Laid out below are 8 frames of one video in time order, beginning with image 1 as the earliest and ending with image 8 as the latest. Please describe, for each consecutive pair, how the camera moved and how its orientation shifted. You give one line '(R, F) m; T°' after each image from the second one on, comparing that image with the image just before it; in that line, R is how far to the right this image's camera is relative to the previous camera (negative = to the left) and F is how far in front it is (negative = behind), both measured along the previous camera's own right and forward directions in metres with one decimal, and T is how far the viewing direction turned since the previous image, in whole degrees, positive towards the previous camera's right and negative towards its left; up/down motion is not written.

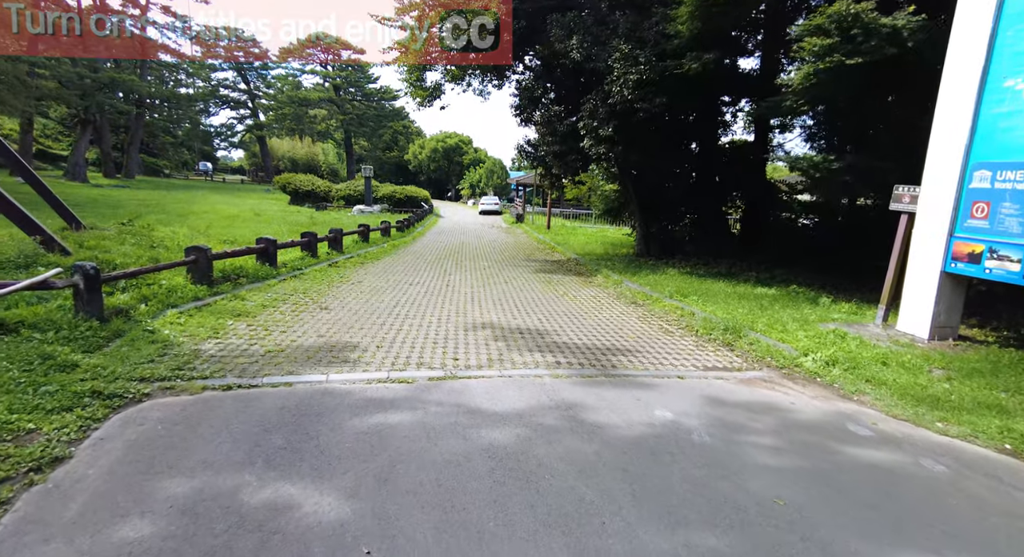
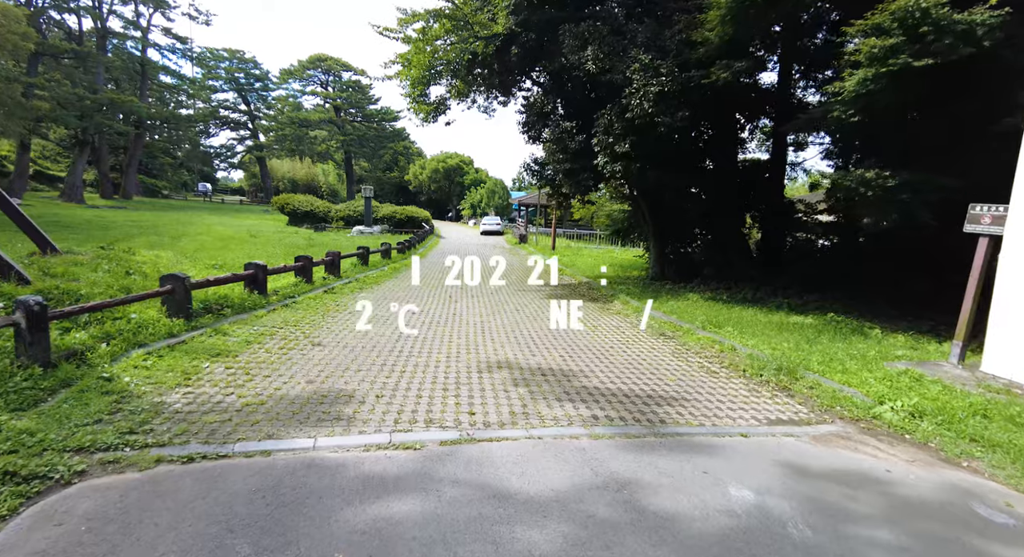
(-0.2, +0.8) m; 0°
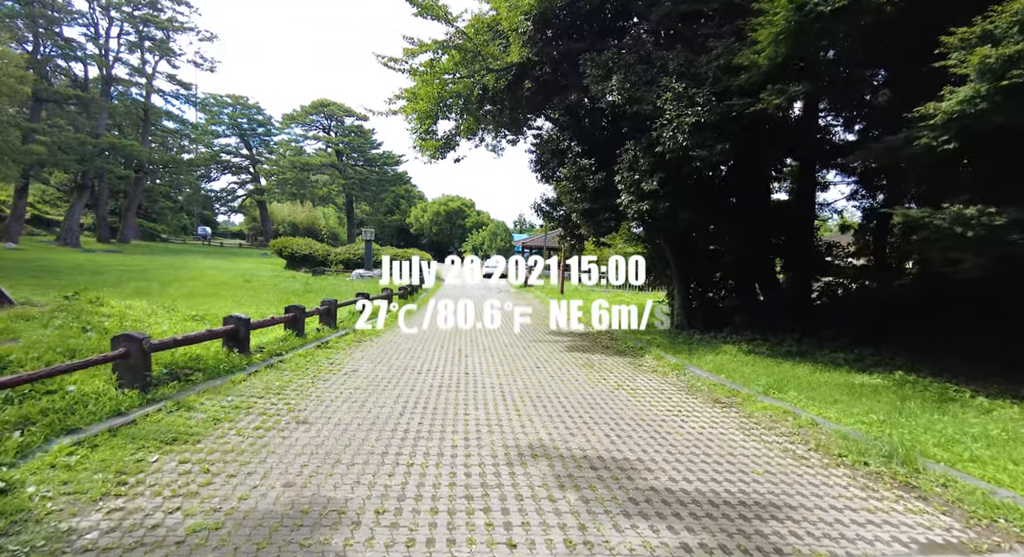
(-0.3, +1.1) m; 0°
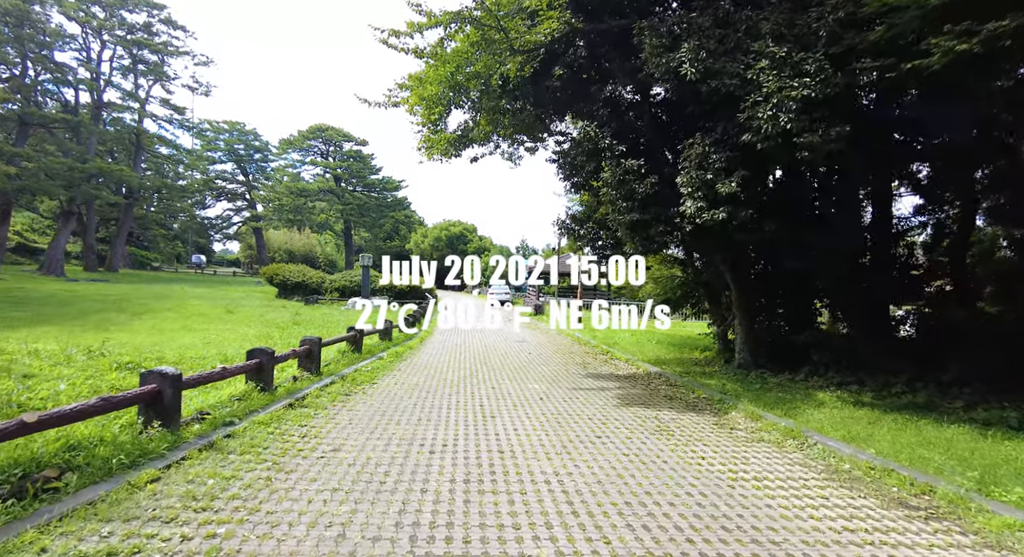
(-0.5, +2.3) m; 0°
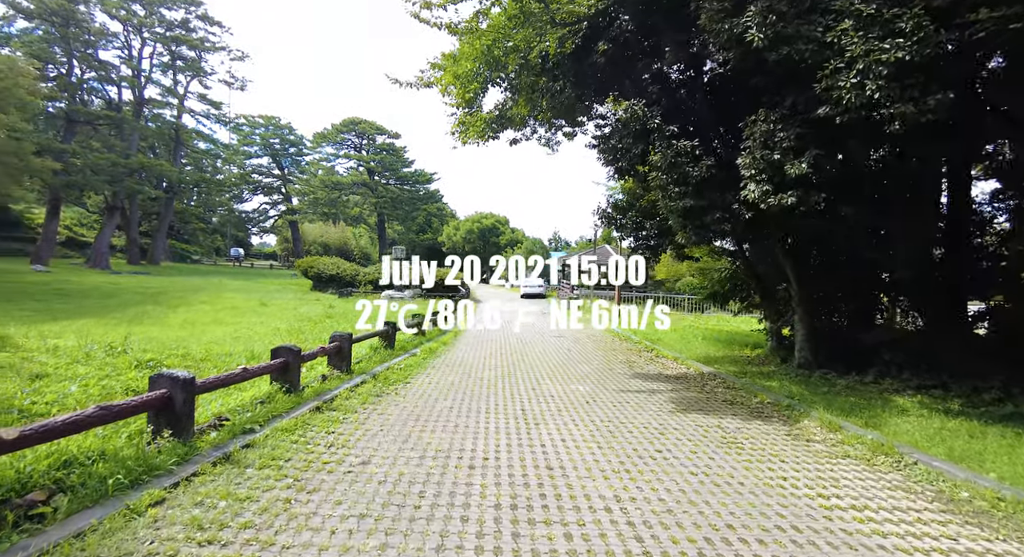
(-0.2, +0.6) m; -3°
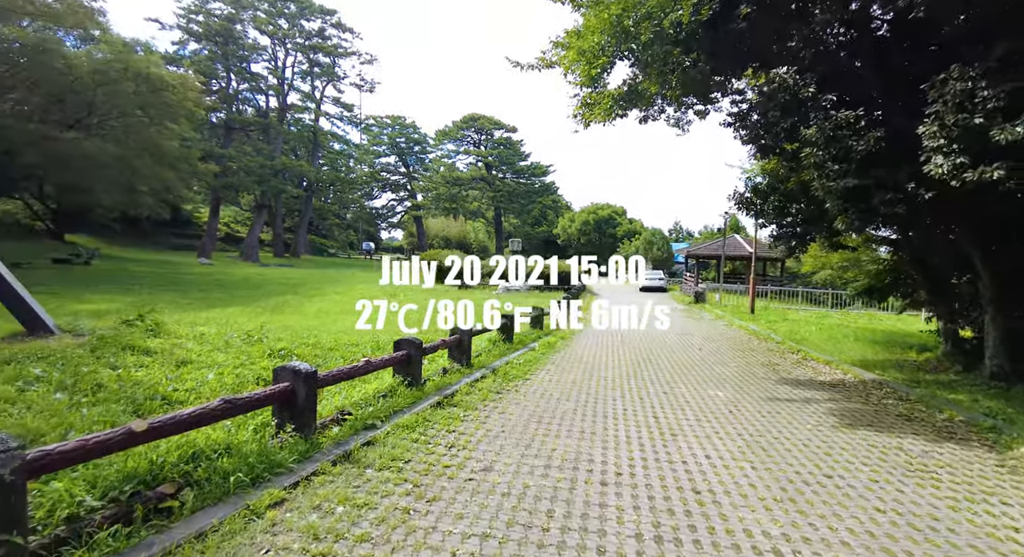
(-0.2, +0.5) m; -12°
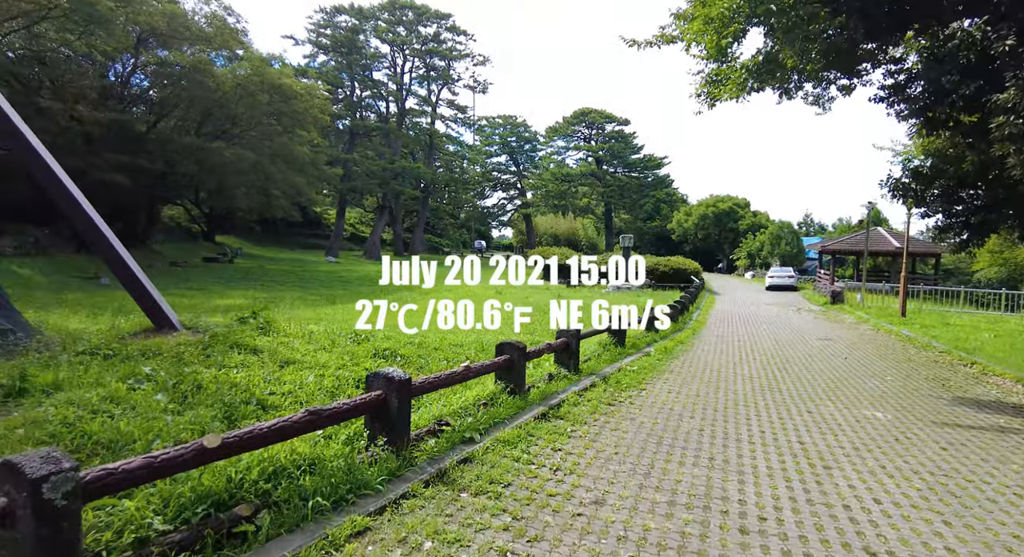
(0.0, +0.6) m; -11°
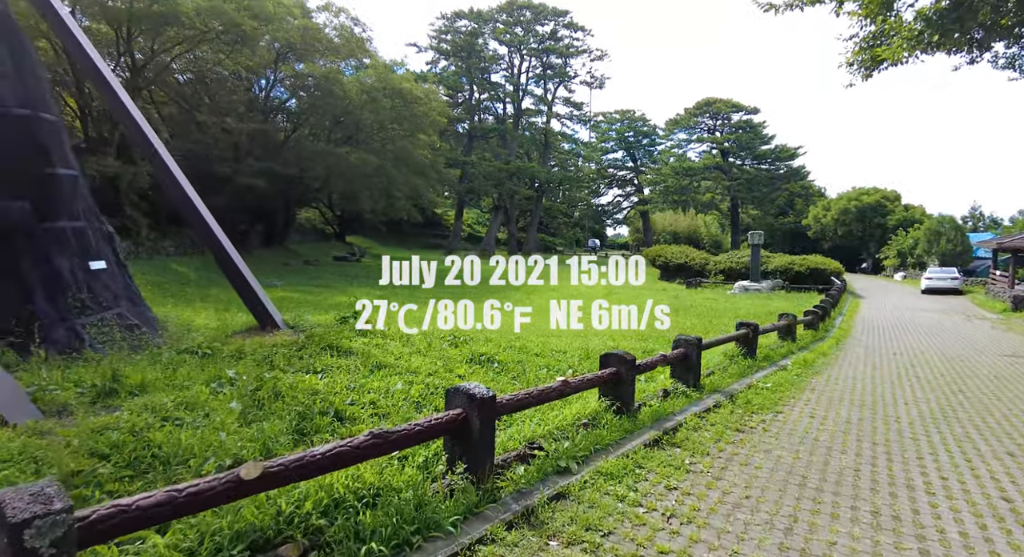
(+0.1, +0.6) m; -12°
